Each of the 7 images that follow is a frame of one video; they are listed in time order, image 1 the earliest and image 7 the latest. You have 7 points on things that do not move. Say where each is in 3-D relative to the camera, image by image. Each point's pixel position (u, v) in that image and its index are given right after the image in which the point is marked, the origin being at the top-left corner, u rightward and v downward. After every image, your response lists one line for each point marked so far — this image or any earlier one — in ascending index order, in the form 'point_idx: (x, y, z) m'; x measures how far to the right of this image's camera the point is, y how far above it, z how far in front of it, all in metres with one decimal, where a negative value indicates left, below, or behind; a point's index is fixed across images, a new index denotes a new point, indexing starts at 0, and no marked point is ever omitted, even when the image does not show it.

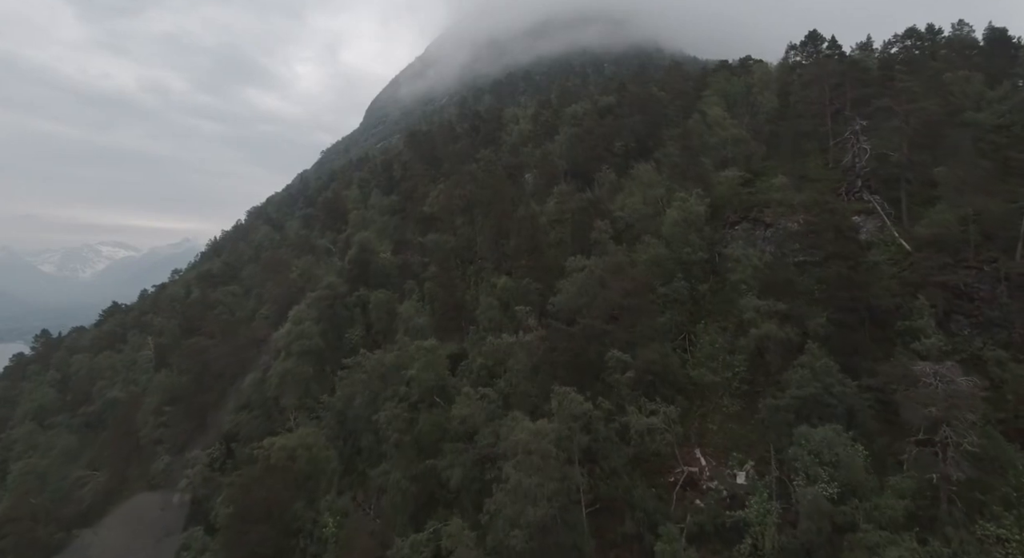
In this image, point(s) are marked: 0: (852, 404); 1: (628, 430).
0: (+10.1, -3.7, +16.9) m
1: (+3.9, -5.1, +19.0) m
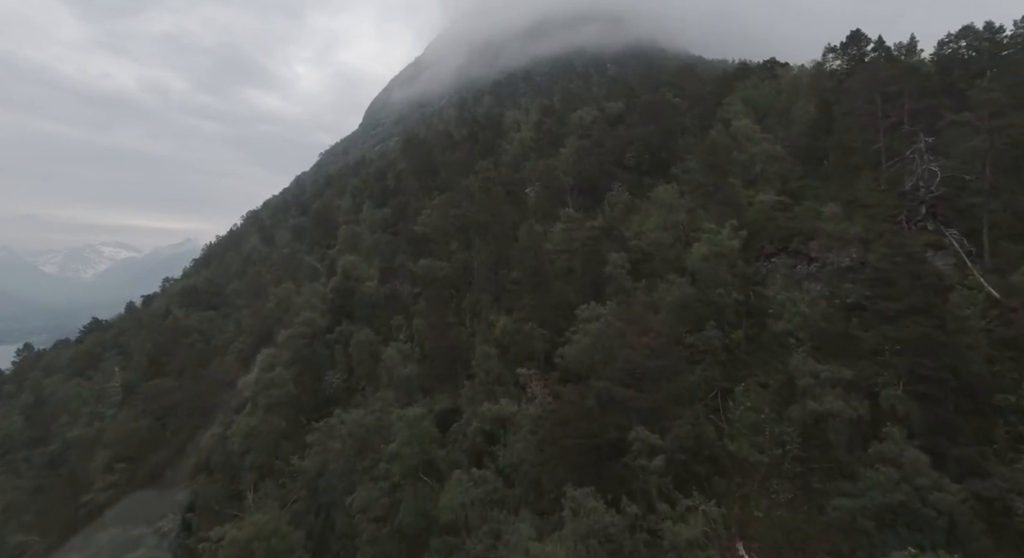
0: (+10.1, -5.4, +13.1) m
1: (+3.9, -6.9, +15.2) m
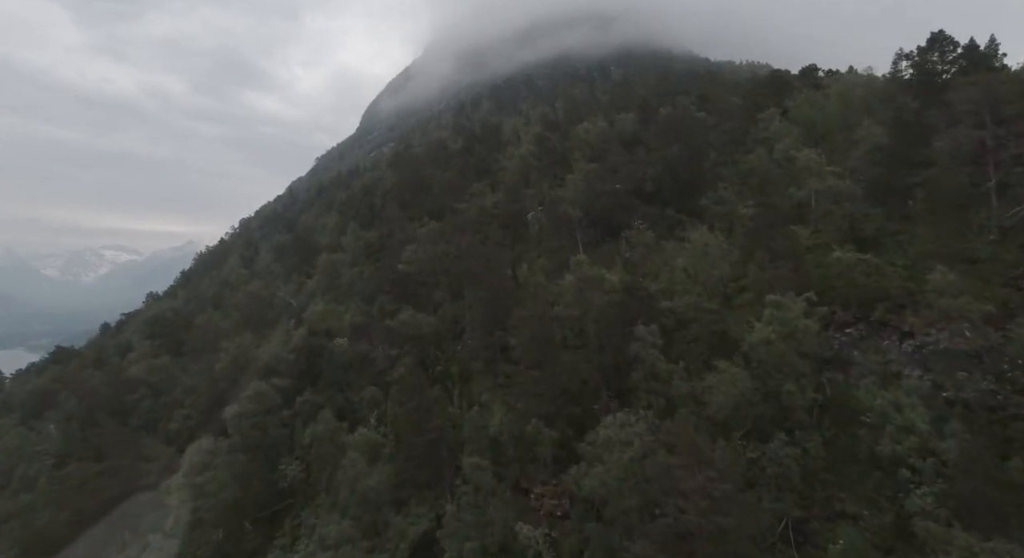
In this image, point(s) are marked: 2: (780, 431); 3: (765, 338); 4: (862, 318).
0: (+10.1, -7.9, +7.6) m
1: (+3.9, -9.4, +9.7) m
2: (+7.4, -4.1, +15.7) m
3: (+7.2, -1.7, +16.3) m
4: (+10.9, -1.2, +17.6) m
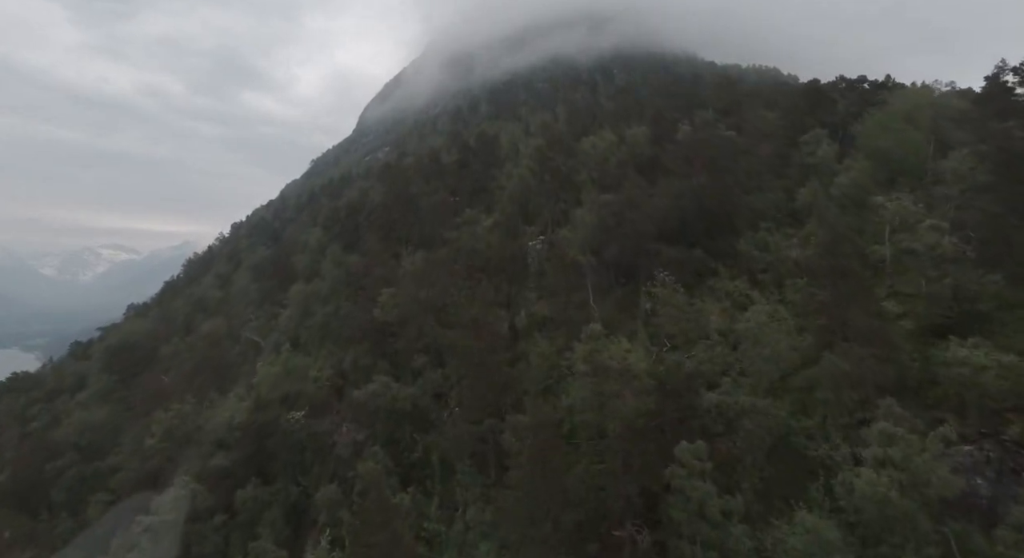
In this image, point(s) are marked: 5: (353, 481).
0: (+10.0, -10.2, +2.6) m
1: (+3.8, -11.7, +4.7) m
2: (+7.2, -6.5, +10.8) m
3: (+7.1, -4.1, +11.3) m
4: (+10.8, -3.6, +12.7) m
5: (-5.3, -6.6, +19.0) m
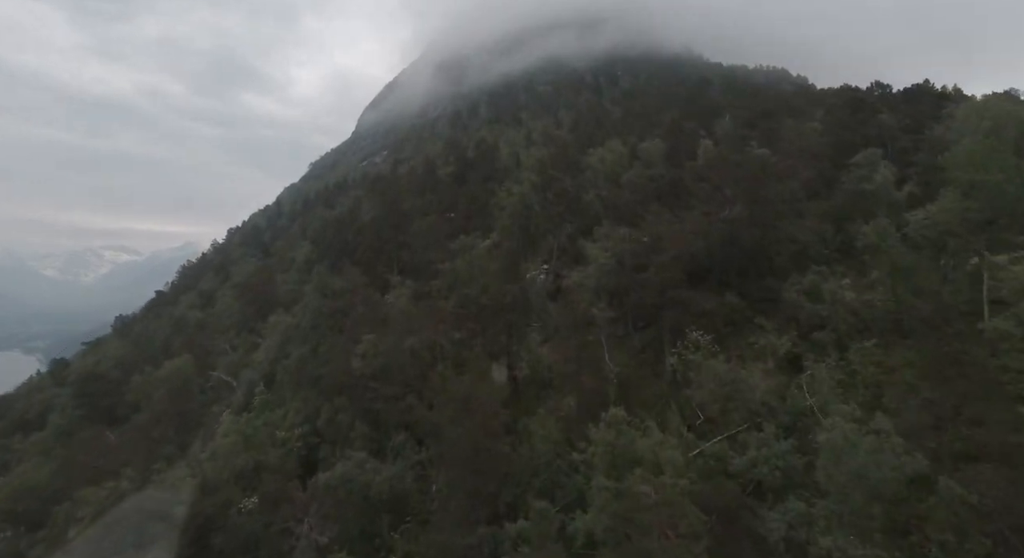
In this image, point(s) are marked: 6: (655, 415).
0: (+10.0, -12.0, -1.3) m
1: (+3.8, -13.5, +0.9) m
2: (+7.2, -8.3, +6.9) m
3: (+7.1, -5.9, +7.5) m
4: (+10.8, -5.4, +8.8) m
5: (-5.3, -8.5, +15.1) m
6: (+4.0, -3.5, +16.3) m
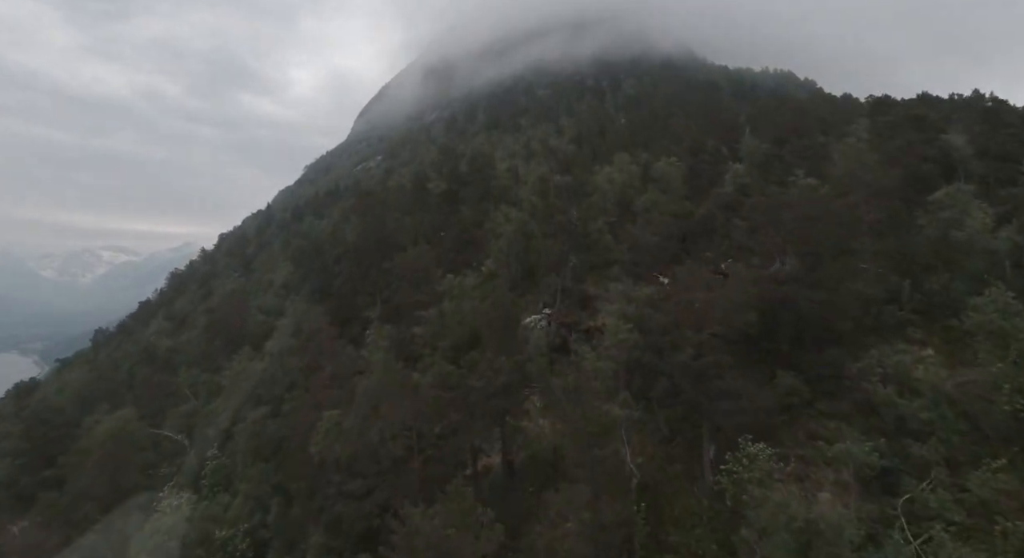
0: (+9.9, -14.1, -5.8) m
1: (+3.6, -15.6, -3.7) m
2: (+7.1, -10.4, +2.4) m
3: (+7.0, -8.0, +3.0) m
4: (+10.6, -7.5, +4.3) m
5: (-5.5, -10.6, +10.6) m
6: (+3.8, -5.6, +11.8) m
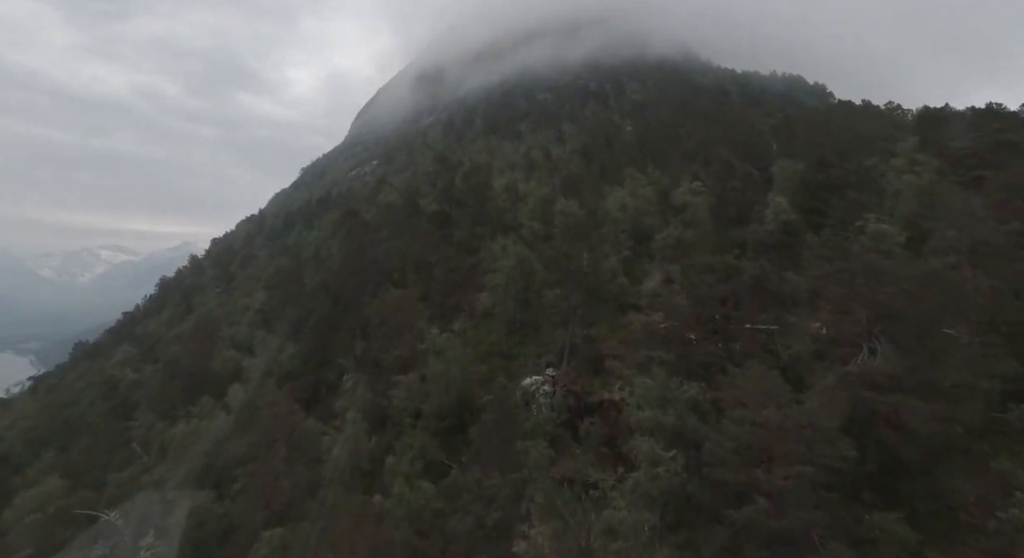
0: (+9.8, -16.2, -10.2) m
1: (+3.5, -17.7, -8.1) m
2: (+7.0, -12.5, -2.0) m
3: (+6.9, -10.1, -1.5) m
4: (+10.6, -9.6, -0.1) m
5: (-5.6, -12.7, +6.2) m
6: (+3.7, -7.8, +7.4) m
